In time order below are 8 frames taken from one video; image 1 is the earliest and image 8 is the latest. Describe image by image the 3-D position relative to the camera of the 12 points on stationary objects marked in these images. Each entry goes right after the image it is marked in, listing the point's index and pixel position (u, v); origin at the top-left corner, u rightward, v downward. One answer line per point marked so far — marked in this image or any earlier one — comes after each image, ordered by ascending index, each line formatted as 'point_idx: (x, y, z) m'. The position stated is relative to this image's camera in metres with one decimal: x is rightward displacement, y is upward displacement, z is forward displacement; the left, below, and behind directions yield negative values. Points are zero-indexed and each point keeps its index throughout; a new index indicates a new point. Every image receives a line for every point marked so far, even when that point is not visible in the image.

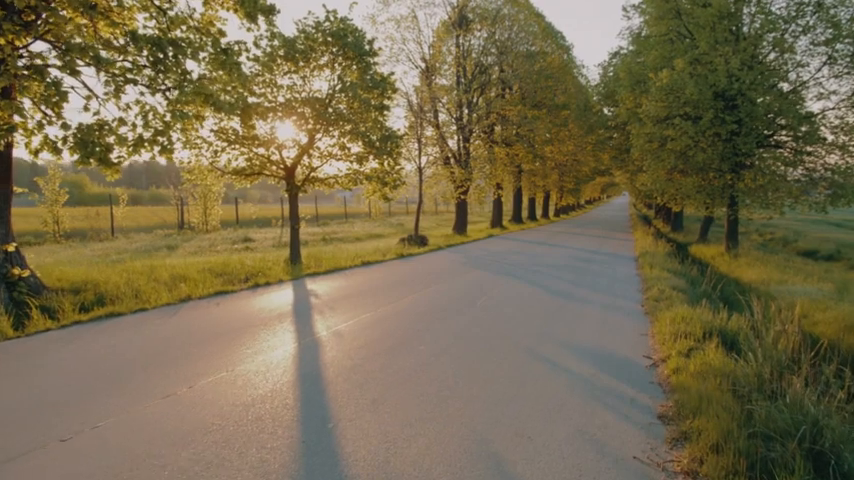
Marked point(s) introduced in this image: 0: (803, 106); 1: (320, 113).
0: (+11.5, +4.1, +15.8) m
1: (-3.0, +3.4, +13.9) m
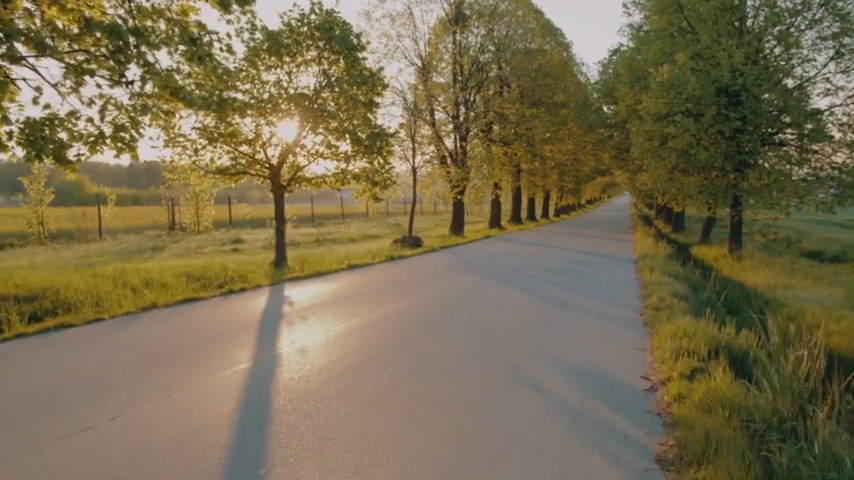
0: (+11.3, +4.0, +15.2) m
1: (-3.2, +3.4, +13.3) m
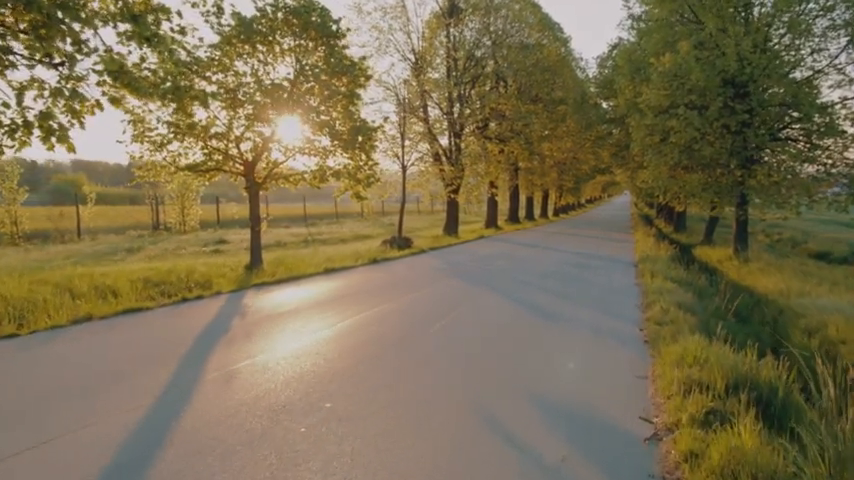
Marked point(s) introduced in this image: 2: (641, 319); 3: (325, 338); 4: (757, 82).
0: (+10.9, +4.0, +14.2) m
1: (-3.6, +3.3, +12.3) m
2: (+2.8, -1.0, +6.7) m
3: (-1.2, -1.1, +6.3) m
4: (+8.8, +4.2, +13.7) m
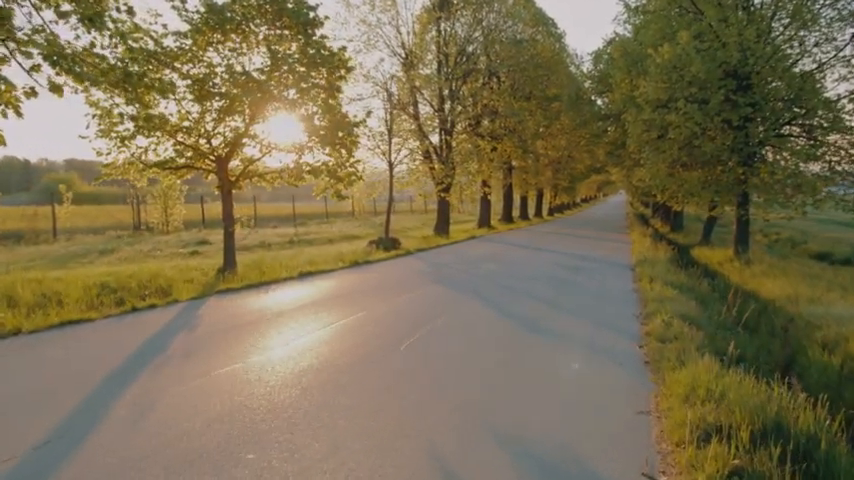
0: (+10.5, +4.0, +13.5) m
1: (-4.0, +3.3, +11.5) m
2: (+2.5, -1.1, +5.9) m
3: (-1.5, -1.2, +5.5) m
4: (+8.4, +4.2, +13.0) m
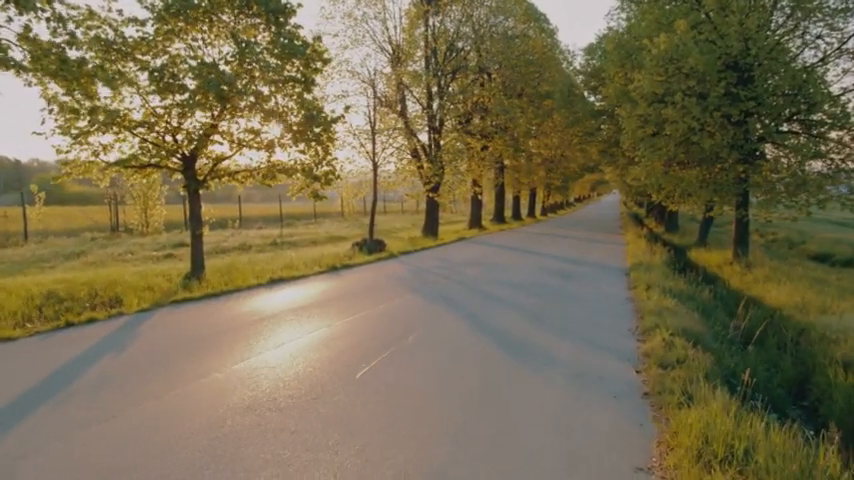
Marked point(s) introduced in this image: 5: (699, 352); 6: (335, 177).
0: (+10.1, +3.9, +12.8) m
1: (-4.4, +3.2, +10.7) m
2: (+2.1, -1.1, +5.2) m
3: (-1.9, -1.3, +4.7) m
4: (+8.0, +4.1, +12.3) m
5: (+2.5, -1.0, +4.8) m
6: (-2.4, +1.6, +13.2) m
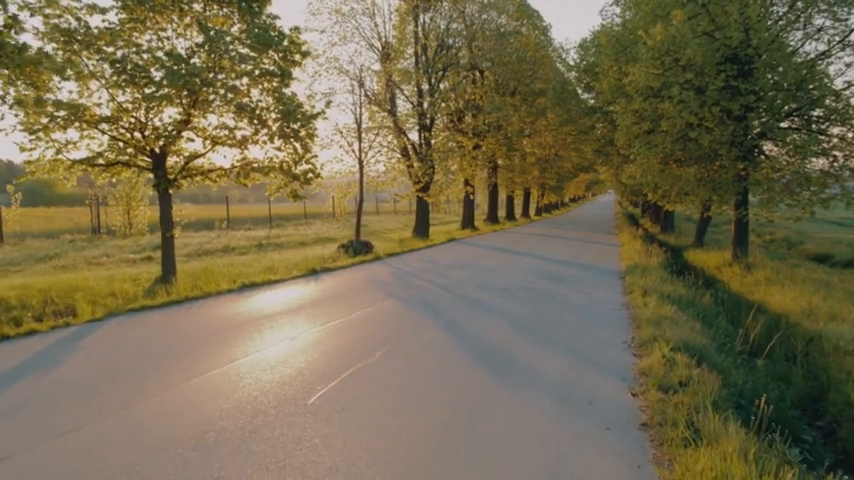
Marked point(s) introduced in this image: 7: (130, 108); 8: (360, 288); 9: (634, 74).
0: (+9.7, +3.9, +12.3) m
1: (-4.8, +3.2, +10.0) m
2: (+1.8, -1.2, +4.6) m
3: (-2.1, -1.3, +4.1) m
4: (+7.6, +4.1, +11.7) m
5: (+2.2, -1.1, +4.2) m
6: (-2.7, +1.6, +12.6) m
7: (-6.2, +2.7, +10.7) m
8: (-1.1, -0.9, +9.5) m
9: (+5.6, +4.5, +13.9) m
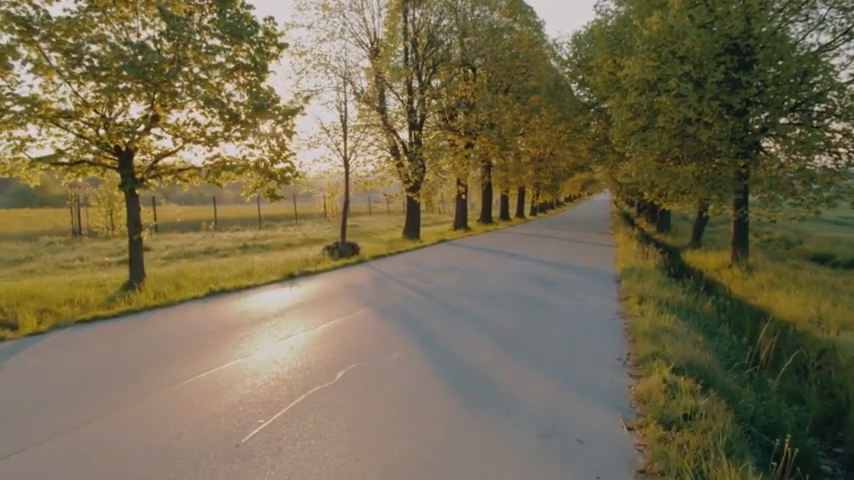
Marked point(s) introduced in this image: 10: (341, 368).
0: (+9.4, +3.9, +11.7) m
1: (-5.1, +3.1, +9.3) m
2: (+1.6, -1.2, +3.9) m
3: (-2.4, -1.4, +3.4) m
4: (+7.3, +4.1, +11.1) m
5: (+2.0, -1.1, +3.6) m
6: (-3.1, +1.5, +11.9) m
7: (-6.5, +2.7, +10.0) m
8: (-1.5, -1.0, +8.8) m
9: (+5.2, +4.4, +13.3) m
10: (-0.8, -1.2, +4.9) m
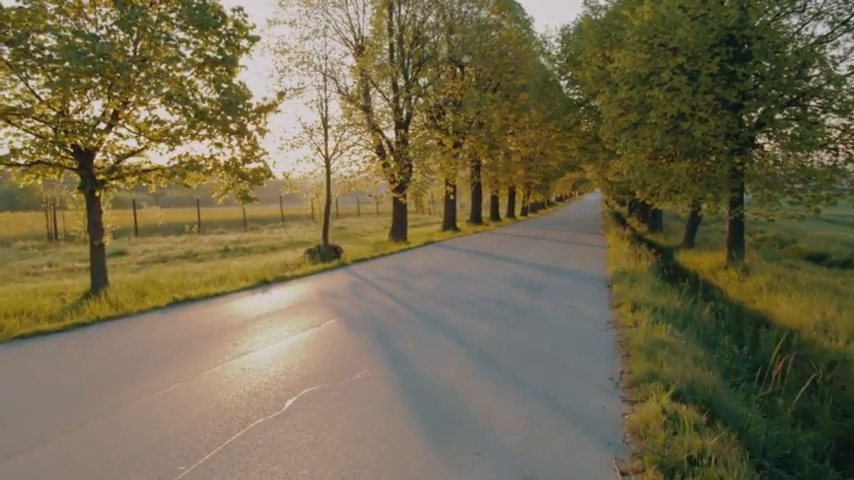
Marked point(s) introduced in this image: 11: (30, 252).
0: (+8.9, +3.9, +11.3) m
1: (-5.5, +3.0, +8.7) m
2: (+1.3, -1.2, +3.4) m
3: (-2.7, -1.4, +2.8) m
4: (+6.9, +4.1, +10.7) m
5: (+1.7, -1.1, +3.0) m
6: (-3.5, +1.4, +11.3) m
7: (-6.9, +2.5, +9.3) m
8: (-1.8, -1.0, +8.2) m
9: (+4.7, +4.4, +12.8) m
10: (-1.1, -1.3, +4.2) m
11: (-15.1, -0.5, +19.8) m
